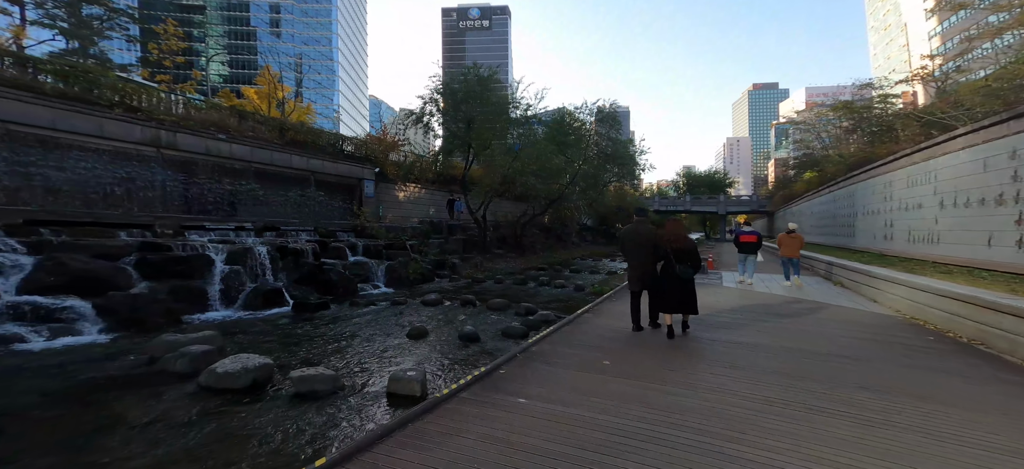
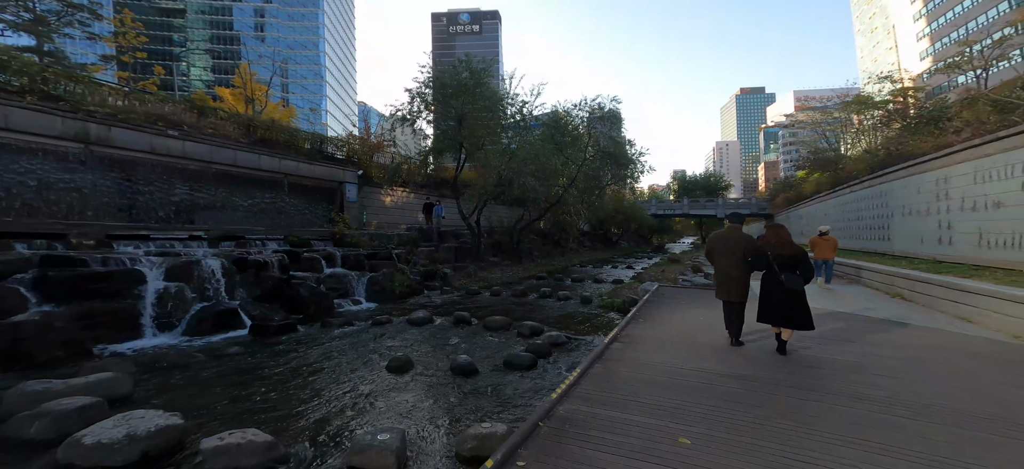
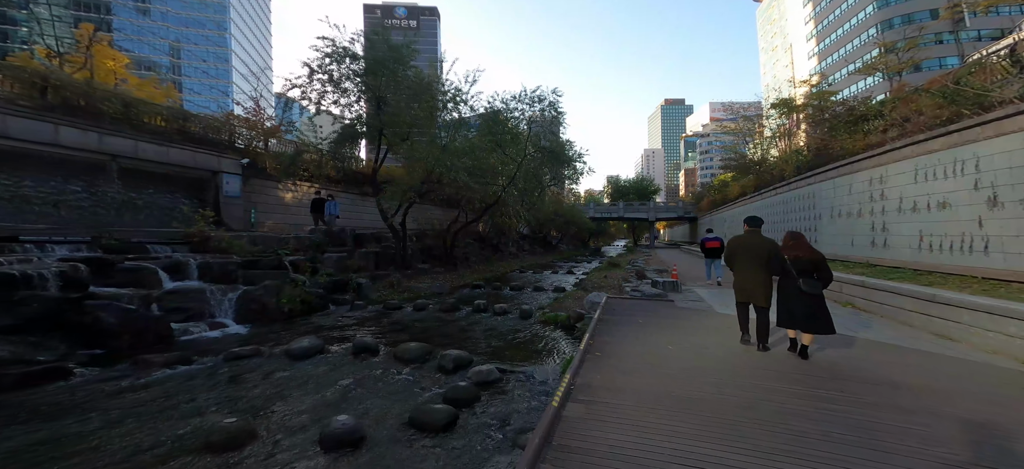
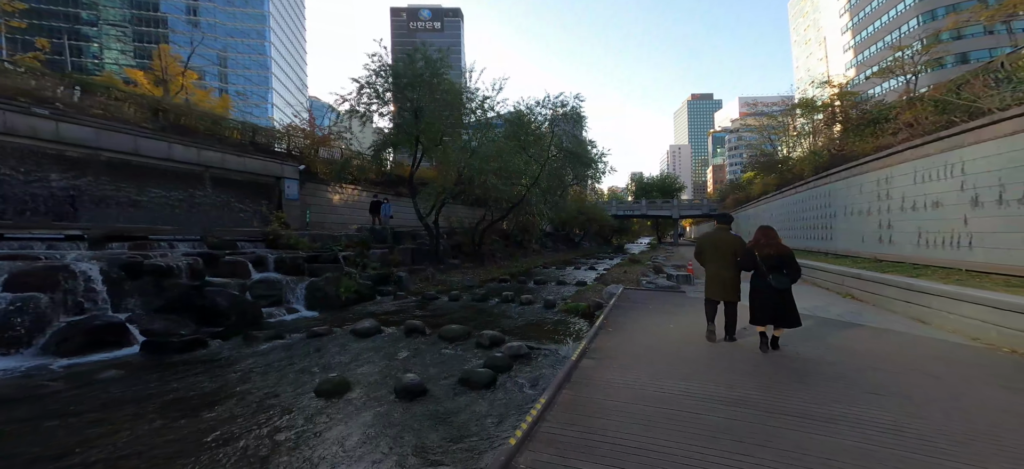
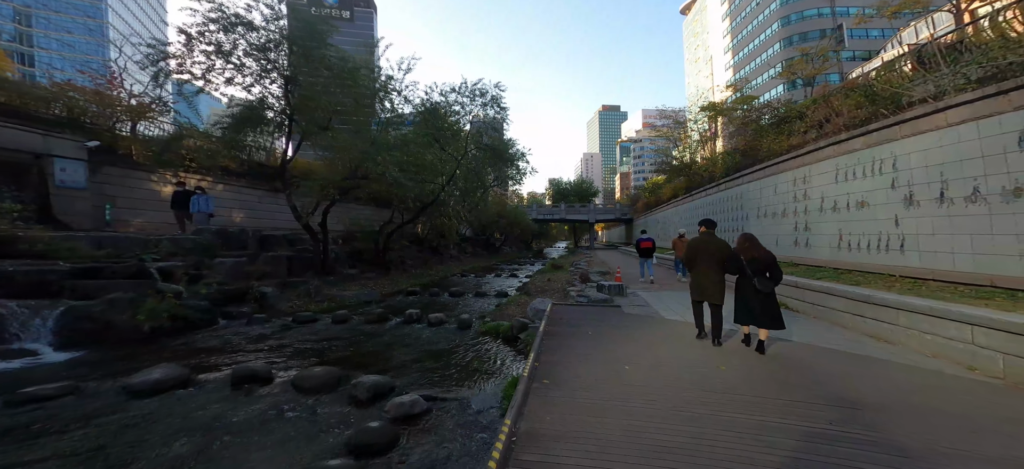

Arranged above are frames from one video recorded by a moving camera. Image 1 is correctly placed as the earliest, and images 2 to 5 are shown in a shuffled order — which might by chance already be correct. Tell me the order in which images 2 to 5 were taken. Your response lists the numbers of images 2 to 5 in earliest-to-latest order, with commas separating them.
2, 4, 3, 5
